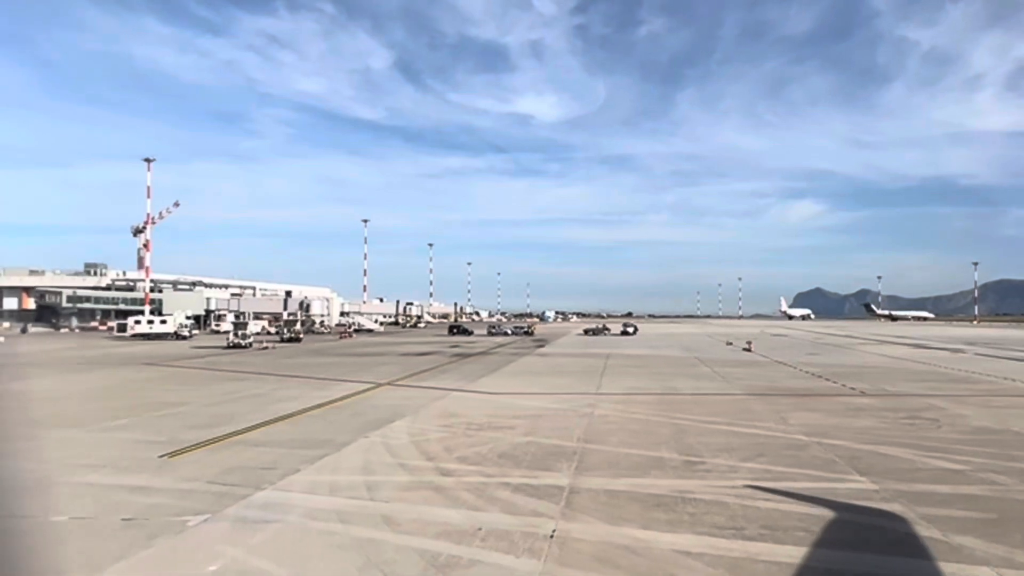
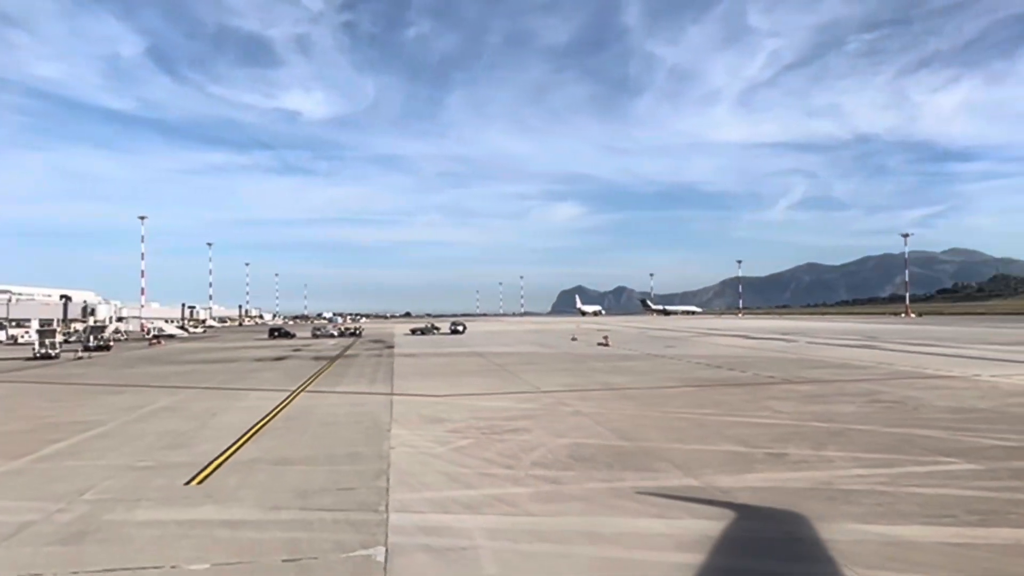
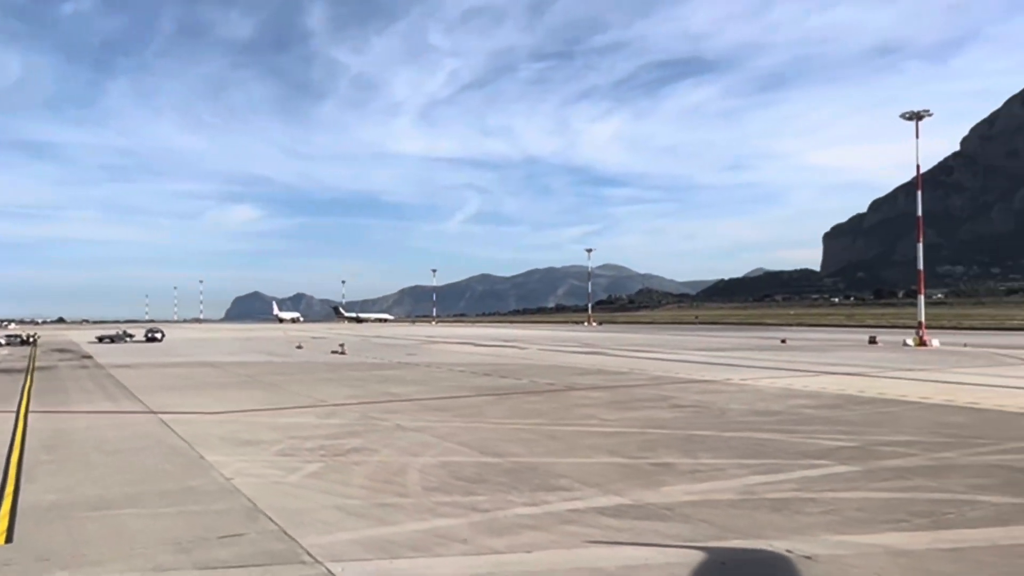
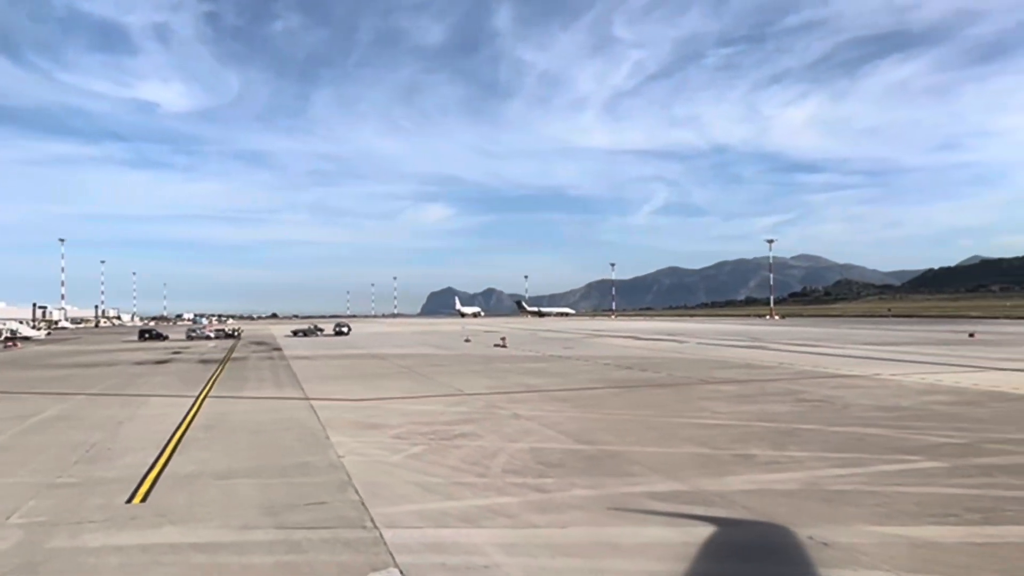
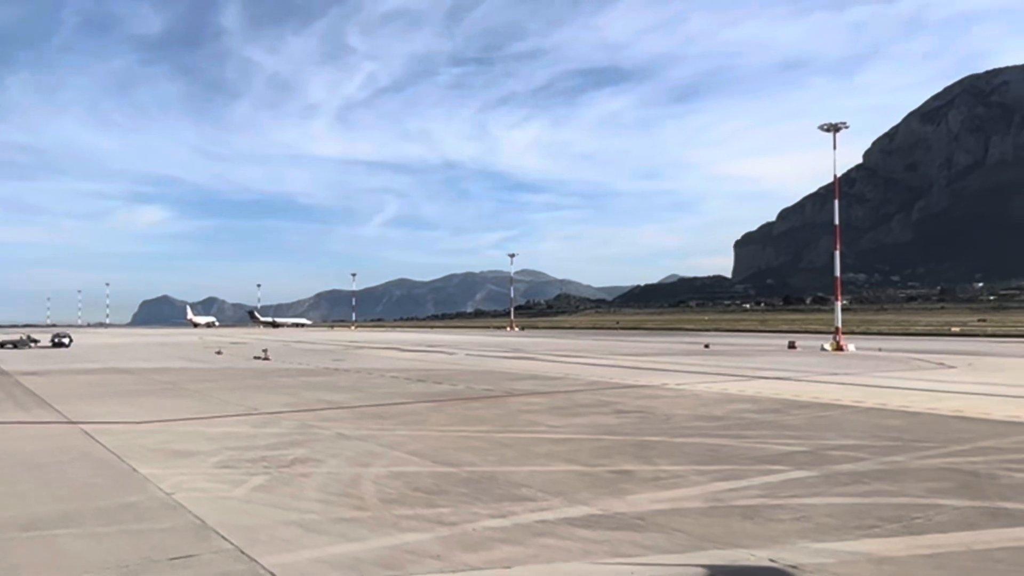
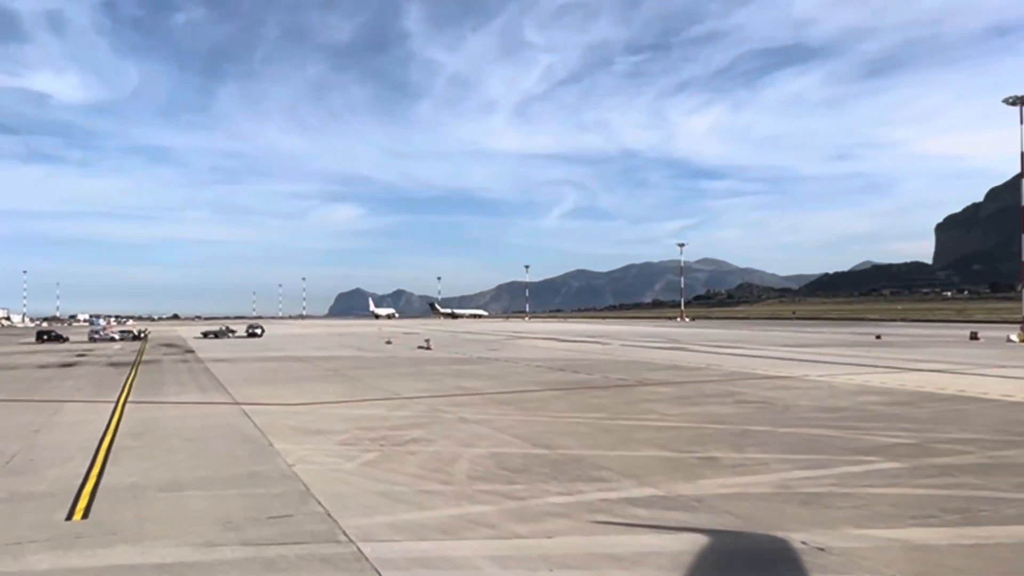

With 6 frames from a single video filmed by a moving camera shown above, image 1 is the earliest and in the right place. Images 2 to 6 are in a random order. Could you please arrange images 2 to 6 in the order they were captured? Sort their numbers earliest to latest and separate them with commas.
2, 4, 6, 3, 5
